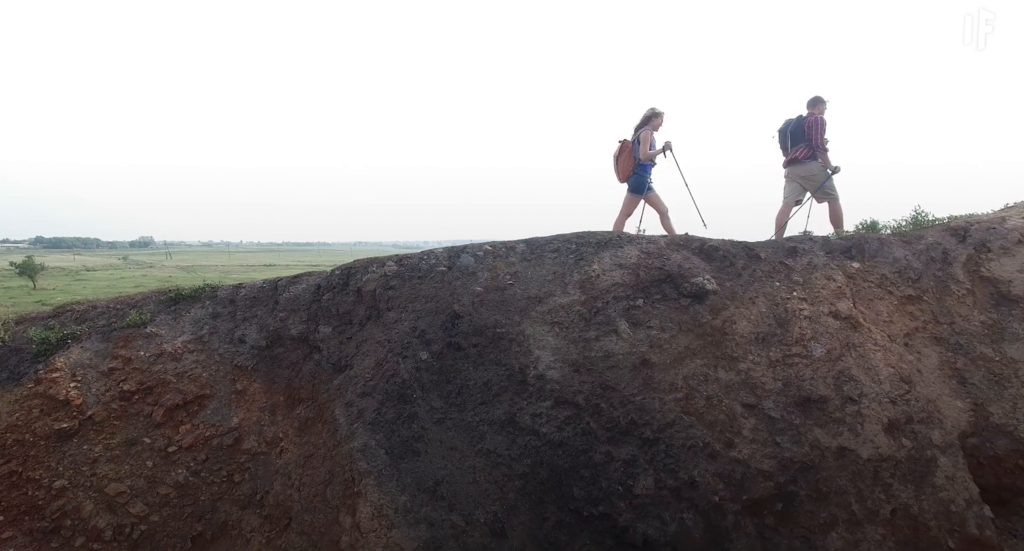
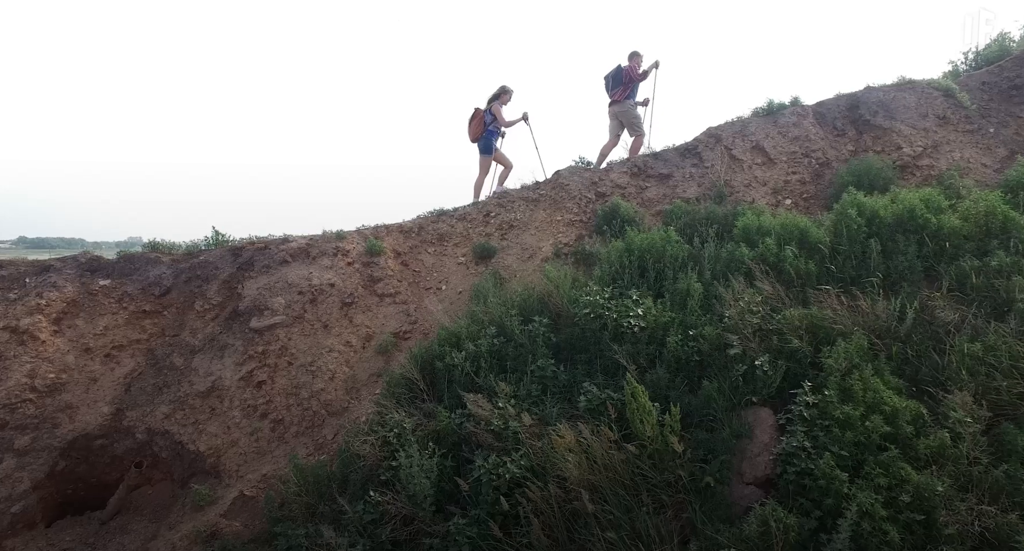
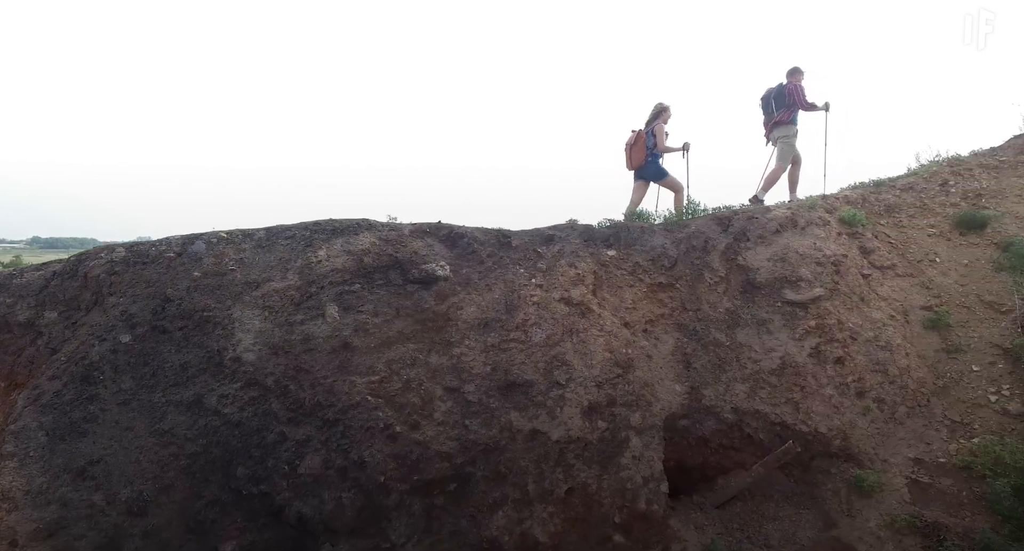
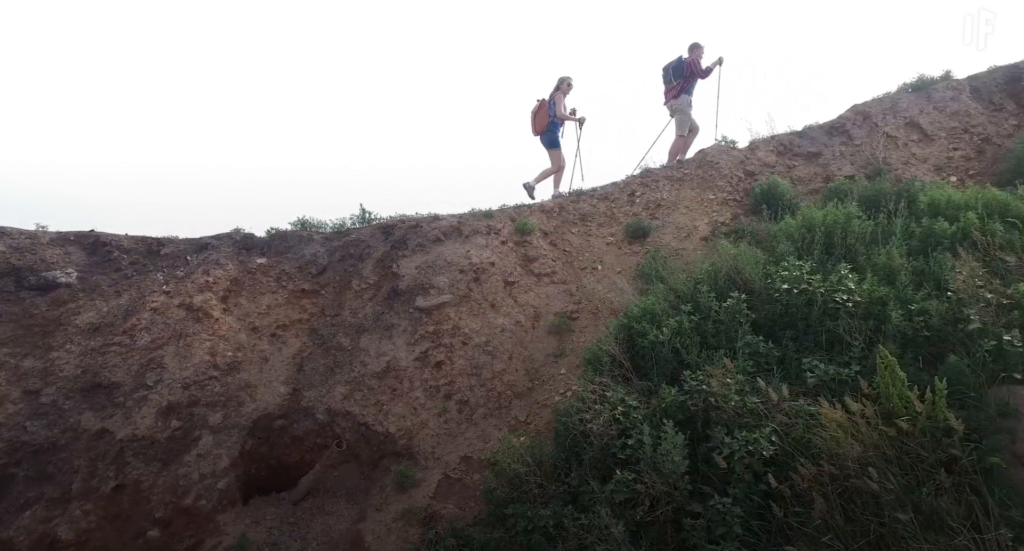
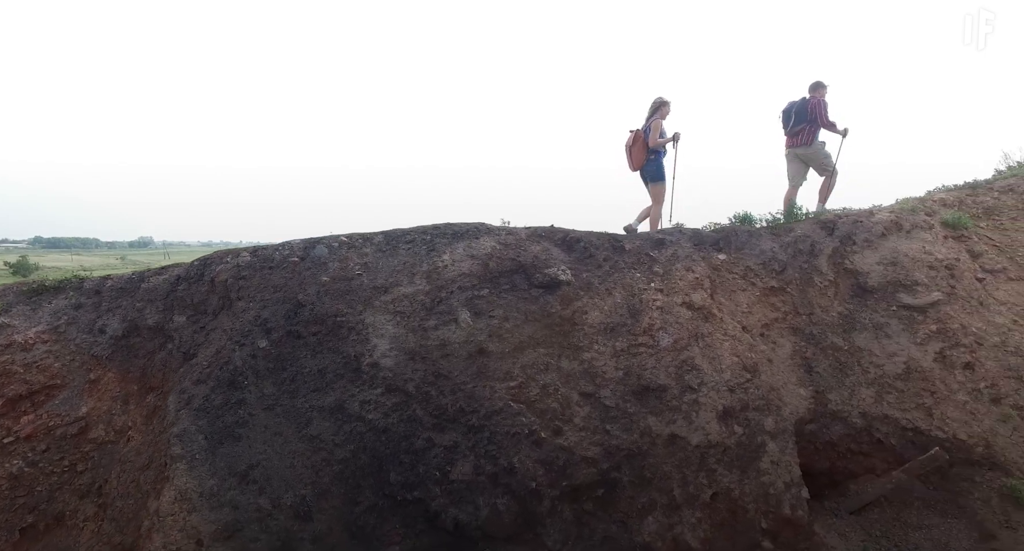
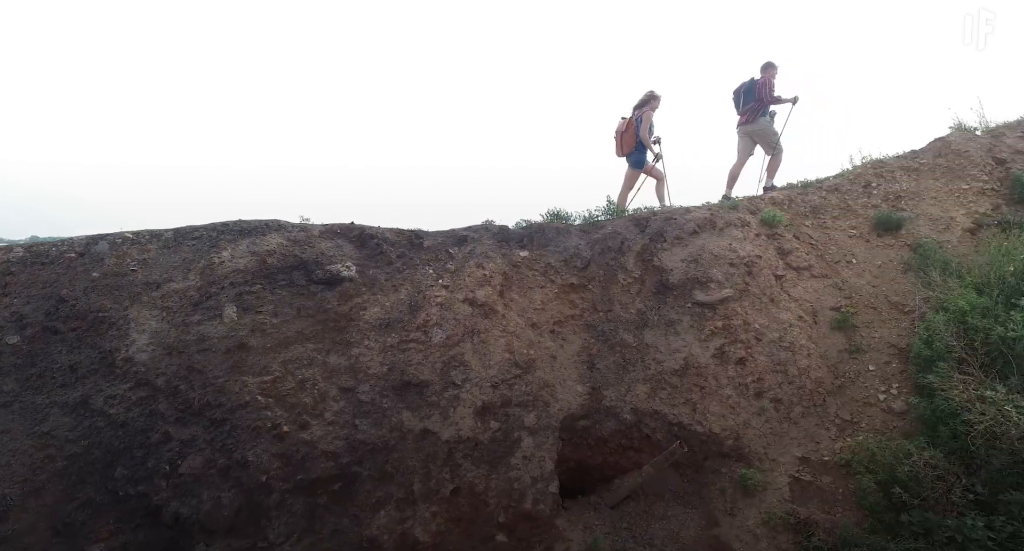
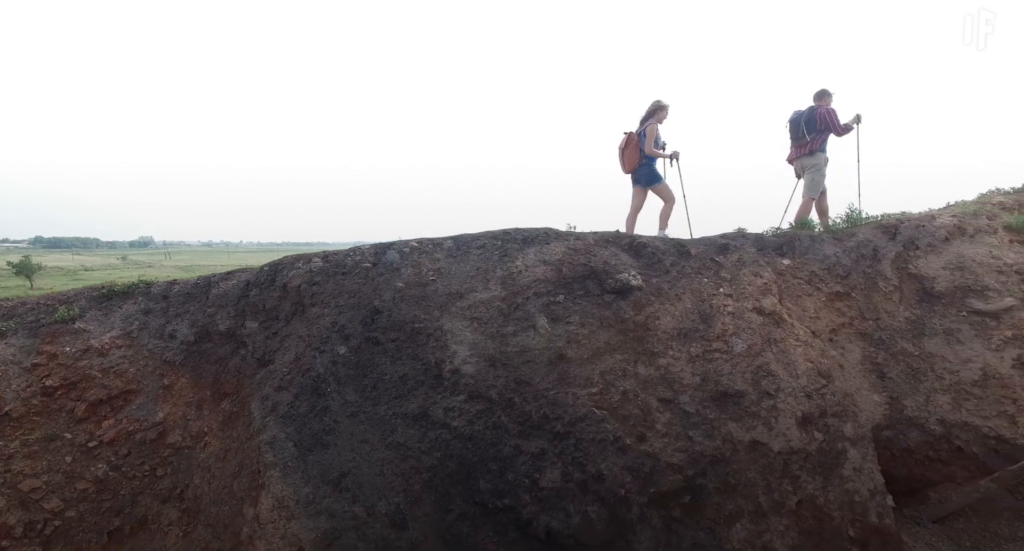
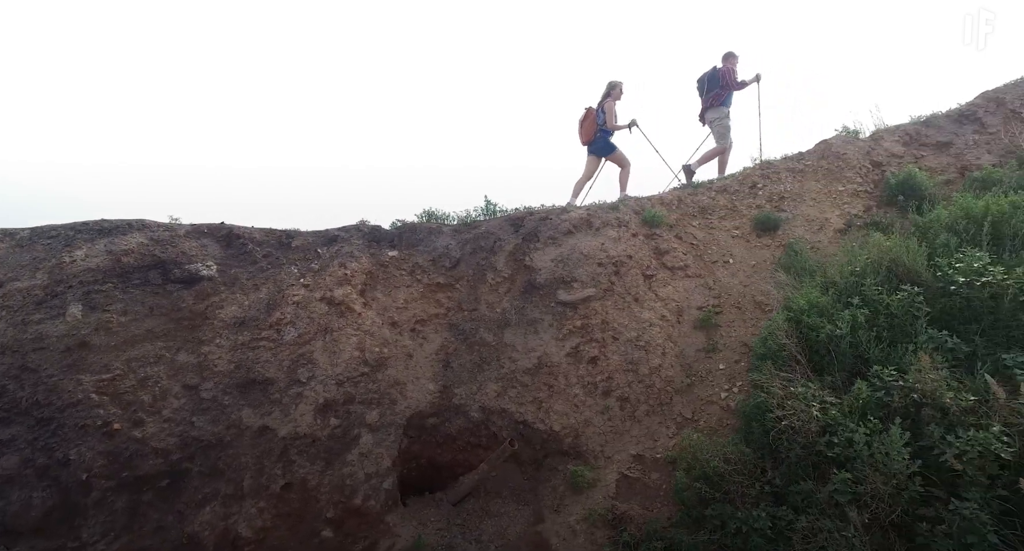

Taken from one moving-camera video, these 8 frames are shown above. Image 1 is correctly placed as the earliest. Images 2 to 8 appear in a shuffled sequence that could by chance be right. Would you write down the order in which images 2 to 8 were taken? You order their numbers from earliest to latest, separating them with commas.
7, 5, 3, 6, 8, 4, 2
